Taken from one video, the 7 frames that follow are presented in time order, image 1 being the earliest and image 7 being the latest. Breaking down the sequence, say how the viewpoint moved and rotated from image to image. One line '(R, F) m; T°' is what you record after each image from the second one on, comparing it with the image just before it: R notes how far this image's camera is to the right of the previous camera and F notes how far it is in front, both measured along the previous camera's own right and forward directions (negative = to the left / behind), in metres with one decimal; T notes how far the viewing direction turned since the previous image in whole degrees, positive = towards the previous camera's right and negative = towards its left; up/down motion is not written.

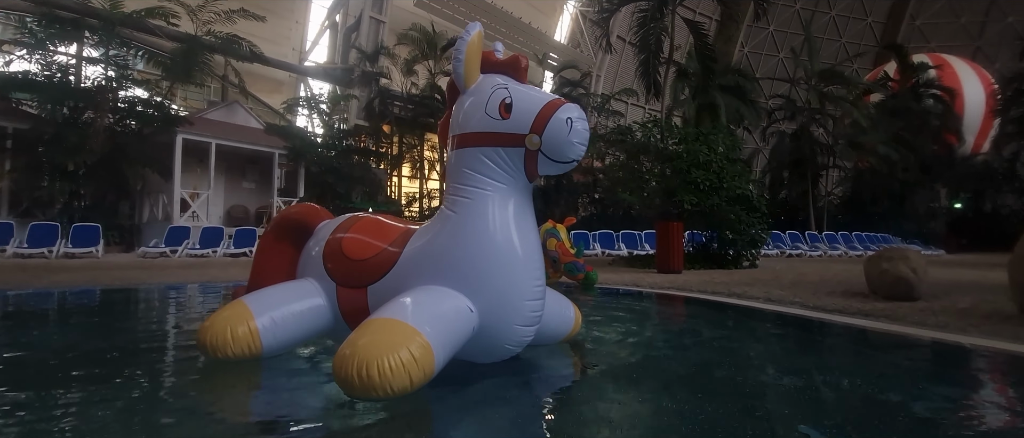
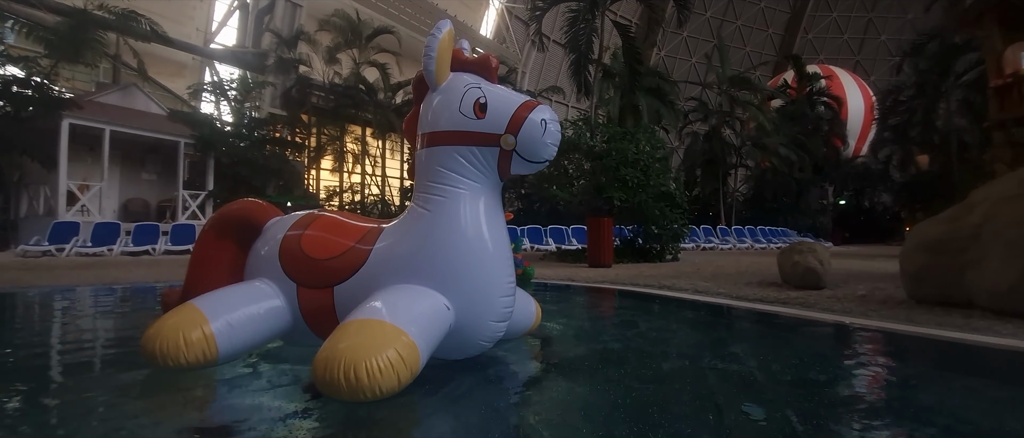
(-0.3, -0.1) m; +9°
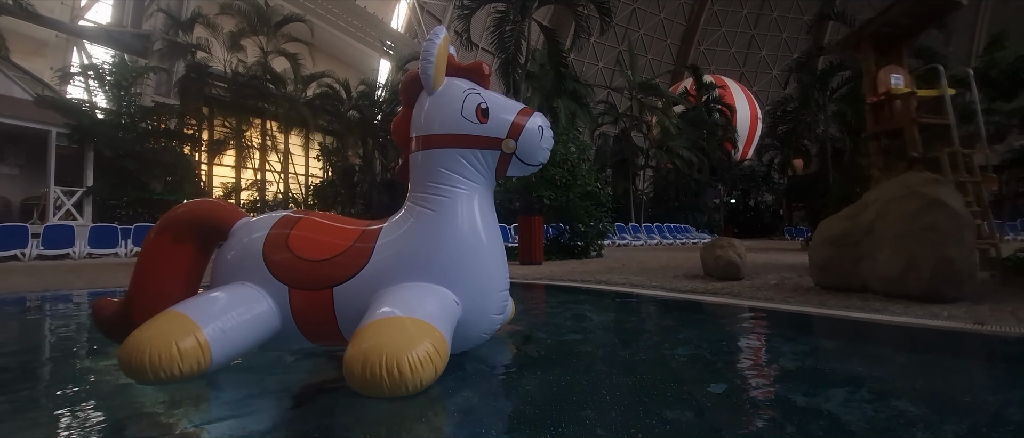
(-0.5, -0.1) m; +10°
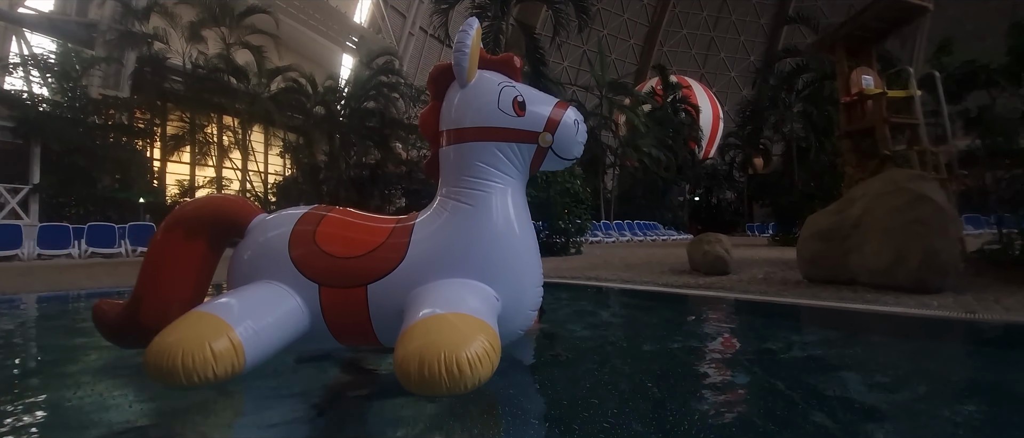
(-0.4, 0.0) m; +5°
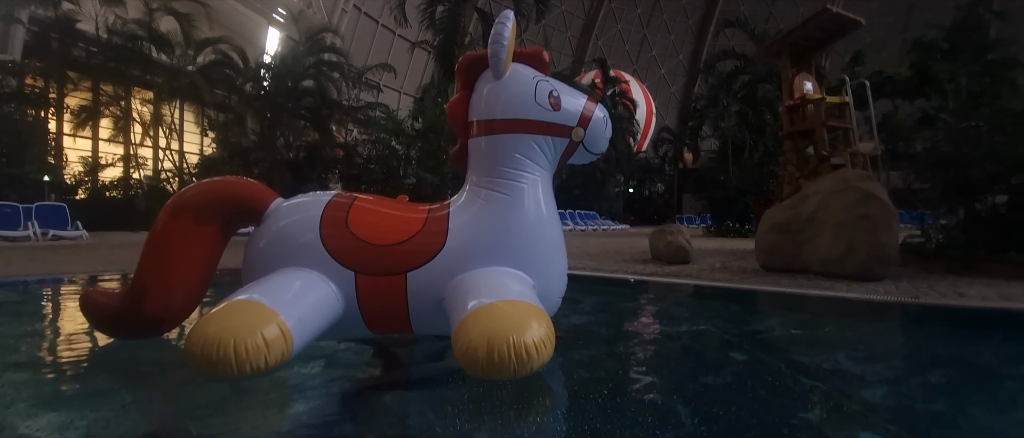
(-0.6, 0.0) m; +8°
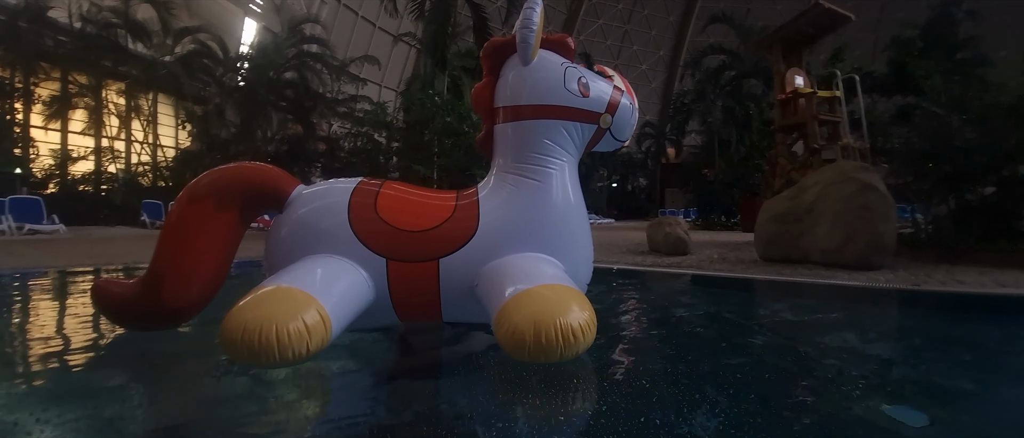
(-0.3, 0.0) m; +3°
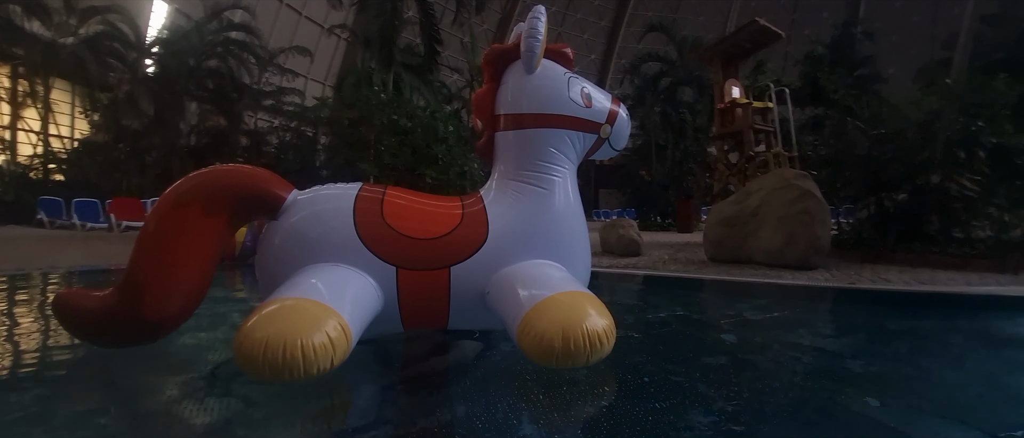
(-0.4, 0.0) m; +8°
